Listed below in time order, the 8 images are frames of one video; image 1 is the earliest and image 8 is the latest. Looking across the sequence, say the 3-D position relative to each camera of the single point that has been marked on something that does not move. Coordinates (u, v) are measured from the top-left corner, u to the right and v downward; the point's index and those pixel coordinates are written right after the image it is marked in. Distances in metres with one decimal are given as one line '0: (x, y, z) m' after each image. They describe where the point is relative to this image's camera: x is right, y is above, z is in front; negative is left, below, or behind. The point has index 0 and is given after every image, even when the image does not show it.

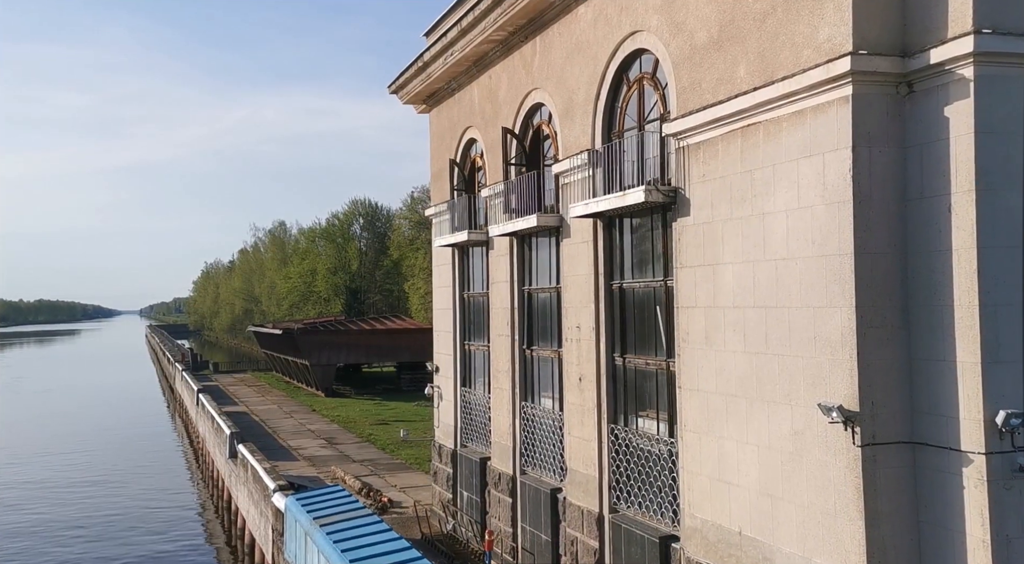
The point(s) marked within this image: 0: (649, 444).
0: (+1.7, -2.0, +11.0) m
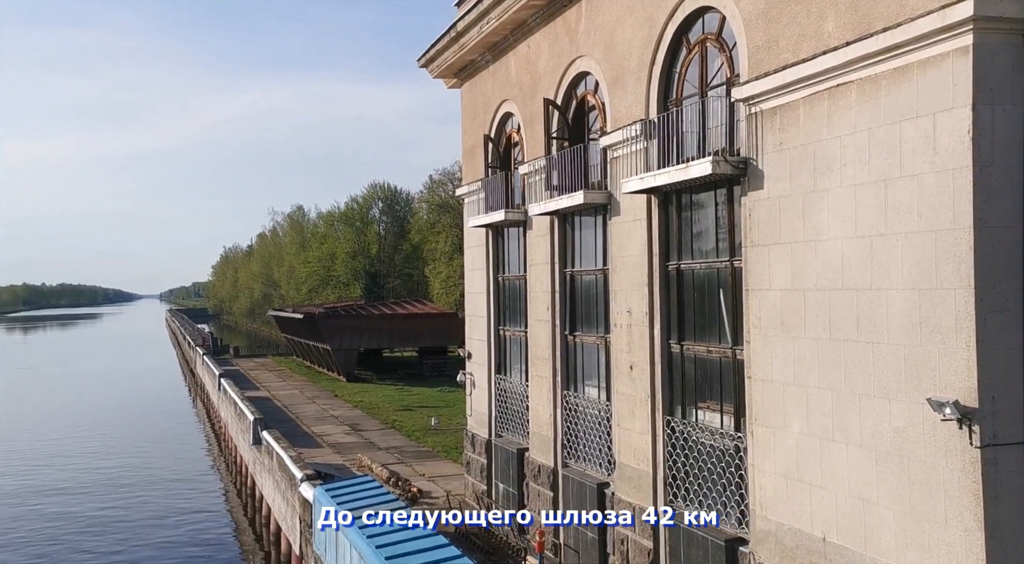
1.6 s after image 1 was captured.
0: (+2.2, -1.7, +10.2) m
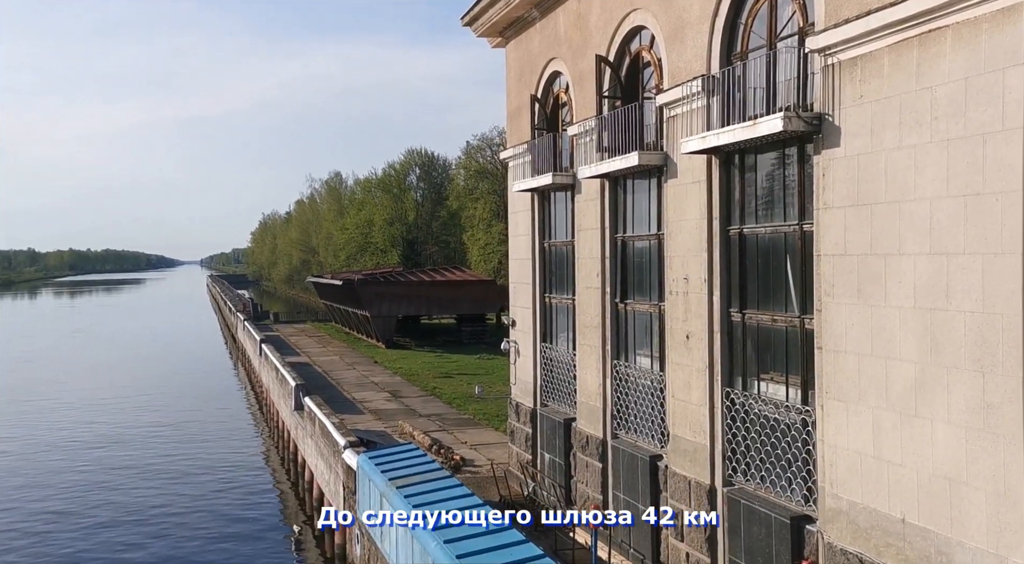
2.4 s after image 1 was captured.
0: (+2.8, -1.4, +9.7) m
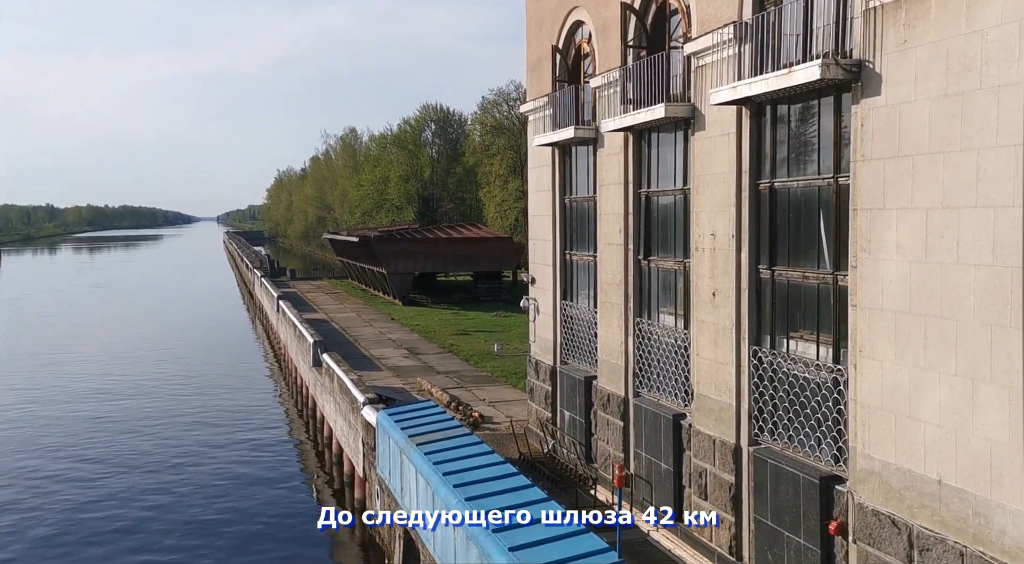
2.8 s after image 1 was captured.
0: (+3.0, -0.9, +9.4) m
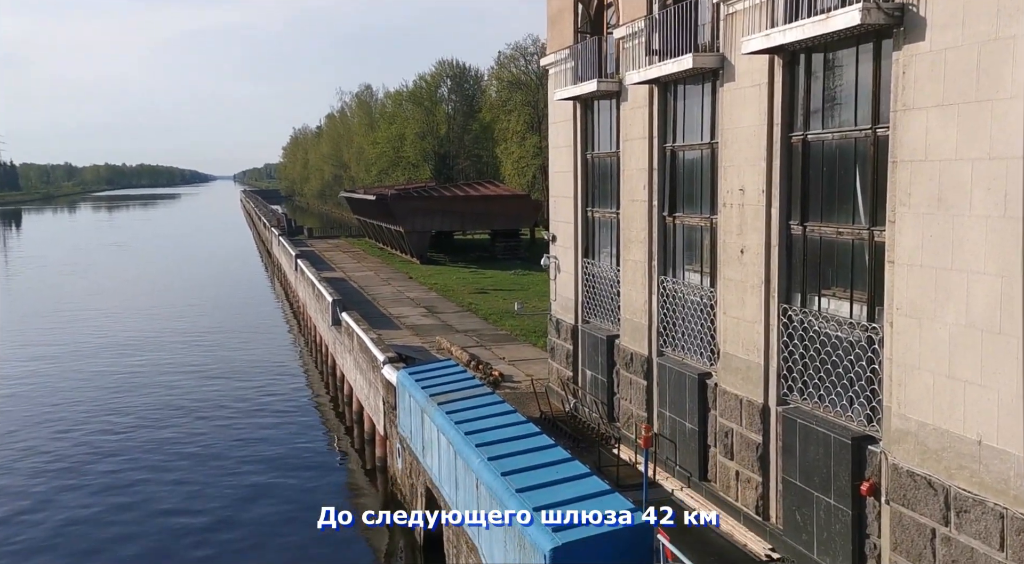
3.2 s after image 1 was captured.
0: (+3.3, -0.5, +9.2) m
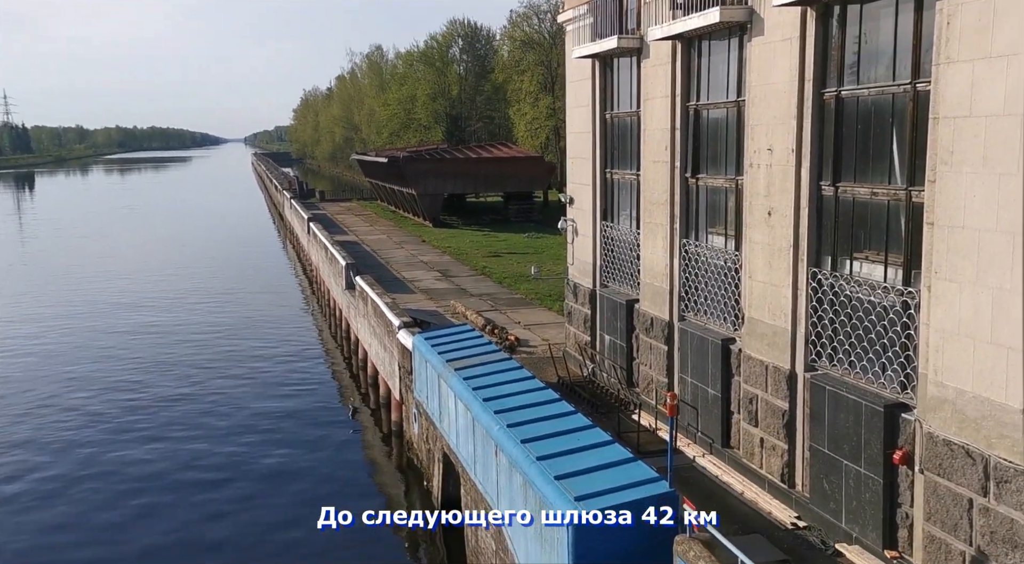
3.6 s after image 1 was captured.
0: (+3.5, -0.1, +8.9) m
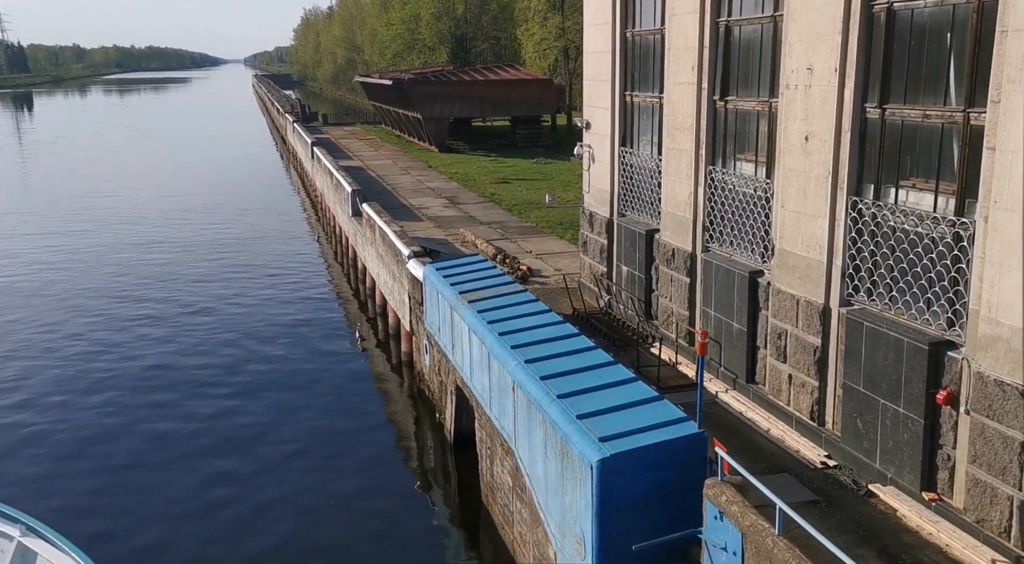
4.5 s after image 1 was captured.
0: (+3.7, +0.5, +8.3) m
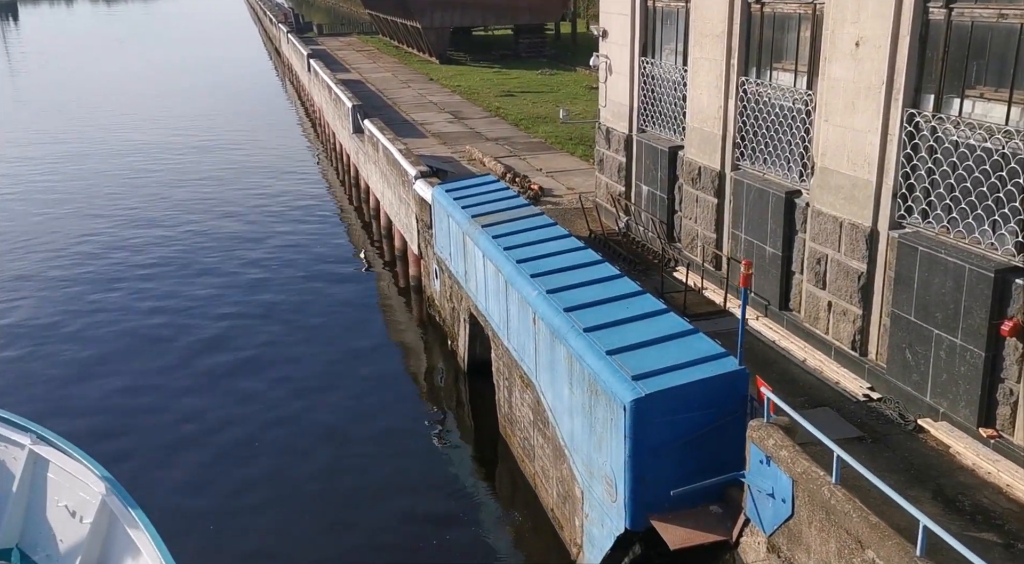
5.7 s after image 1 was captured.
0: (+3.9, +1.2, +7.5) m
